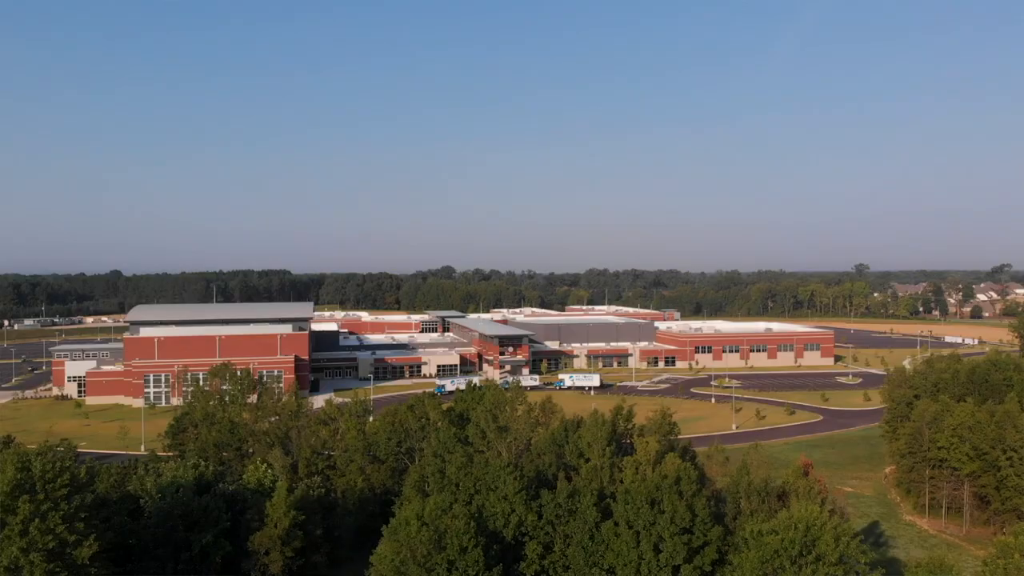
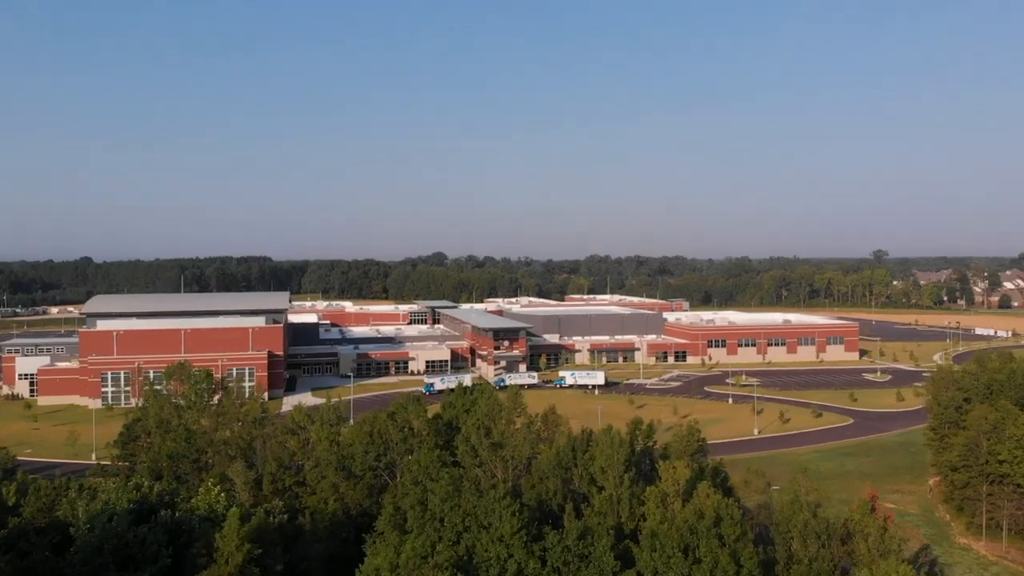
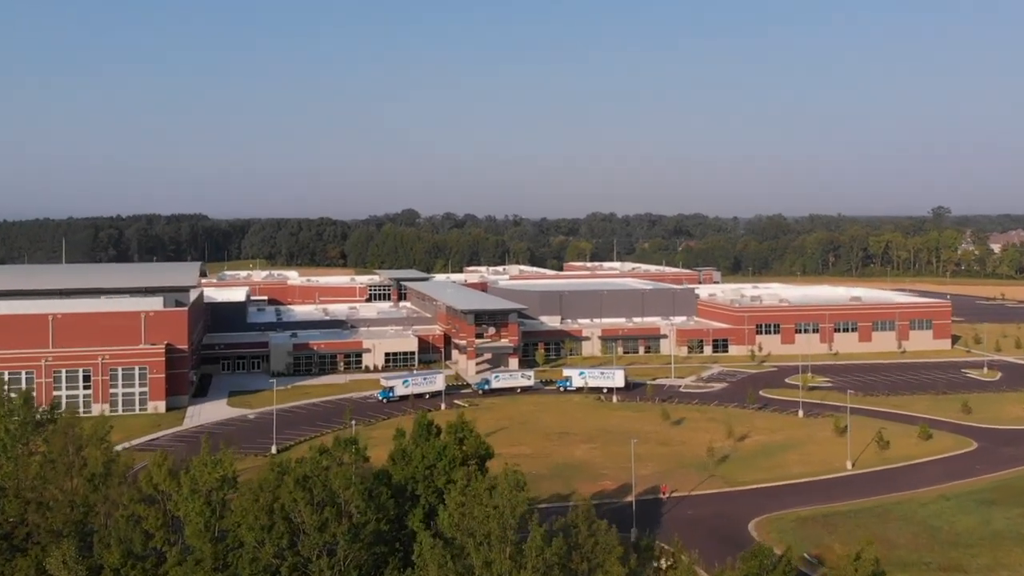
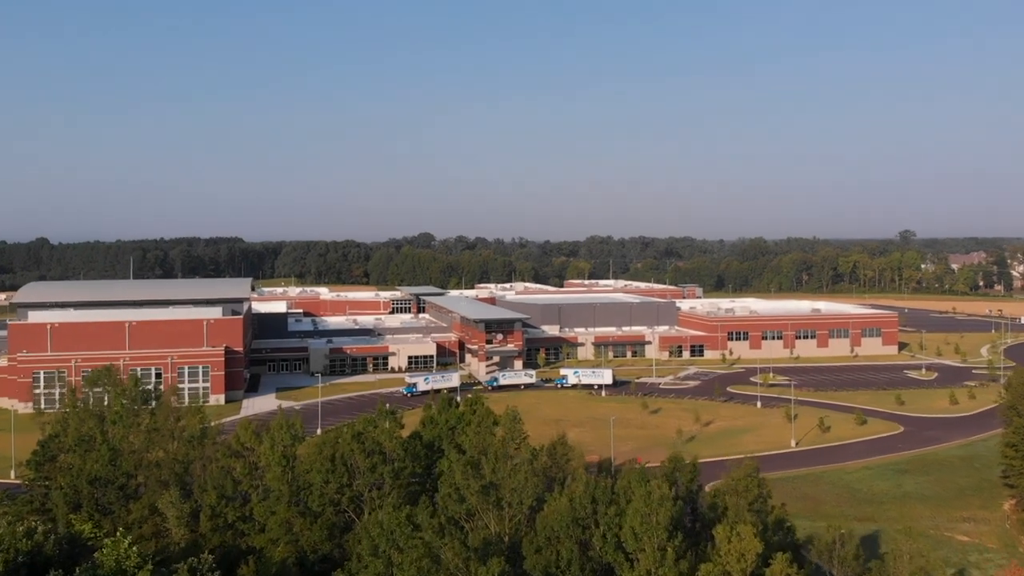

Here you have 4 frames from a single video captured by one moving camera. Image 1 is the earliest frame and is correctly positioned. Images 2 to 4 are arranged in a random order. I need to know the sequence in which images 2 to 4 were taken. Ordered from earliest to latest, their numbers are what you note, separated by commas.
2, 4, 3
